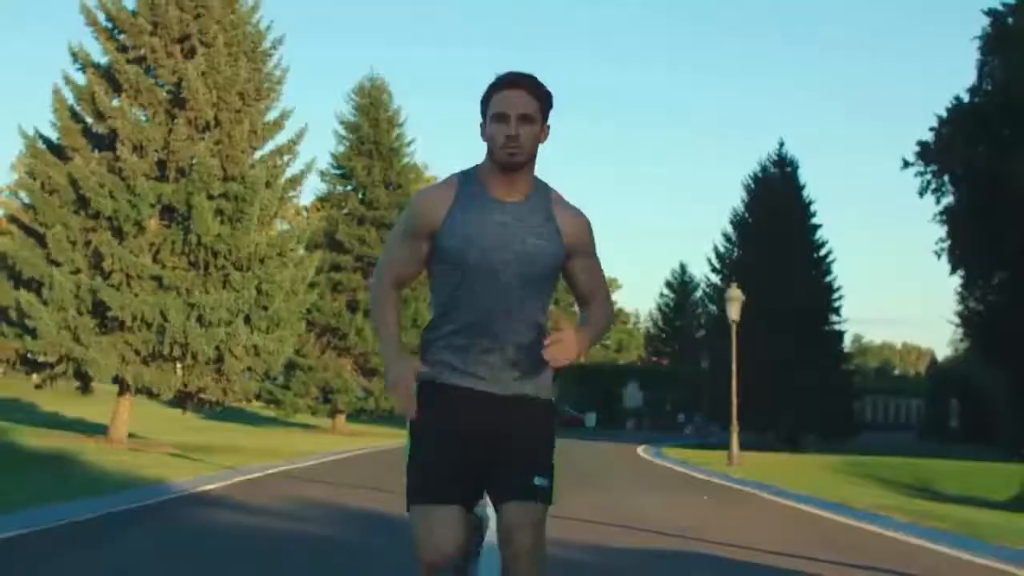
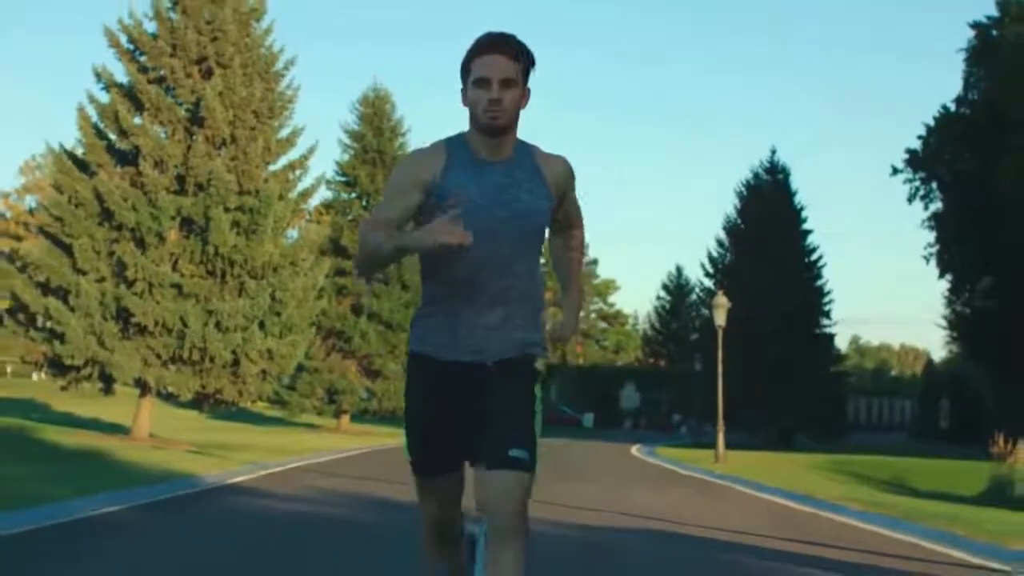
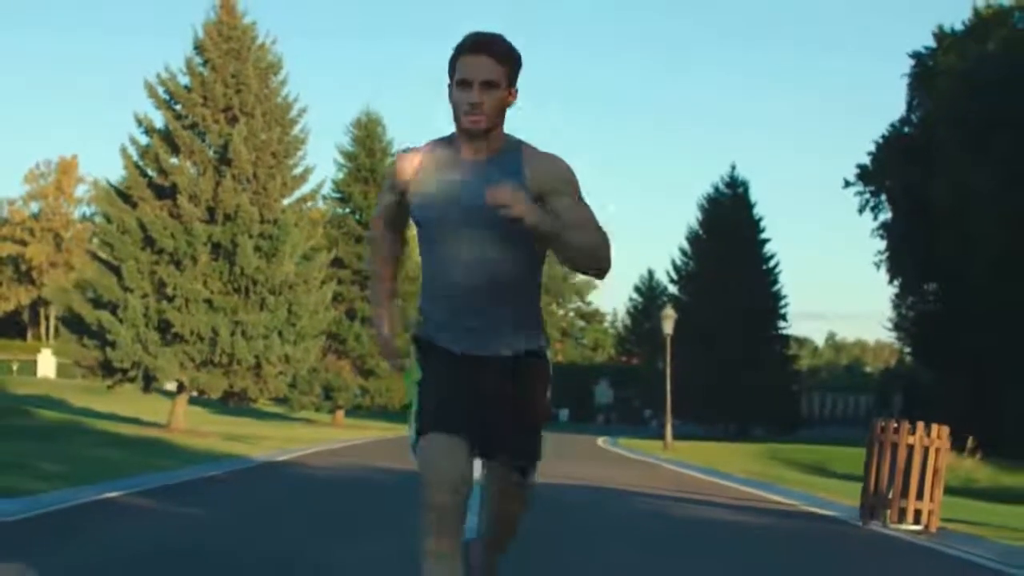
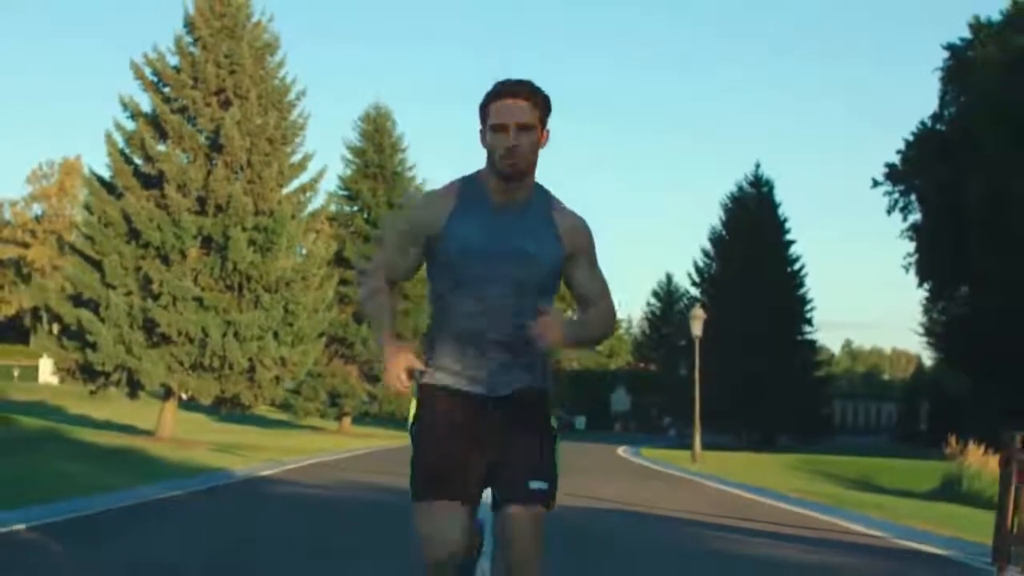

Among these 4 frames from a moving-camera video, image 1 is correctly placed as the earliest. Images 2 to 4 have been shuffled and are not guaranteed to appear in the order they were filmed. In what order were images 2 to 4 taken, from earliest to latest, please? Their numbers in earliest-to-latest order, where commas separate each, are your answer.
2, 4, 3
